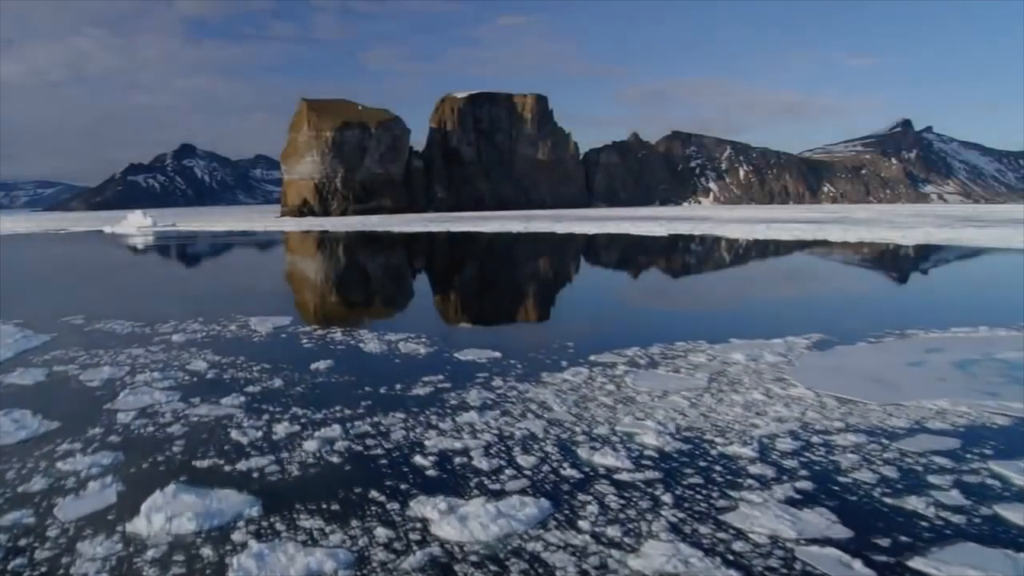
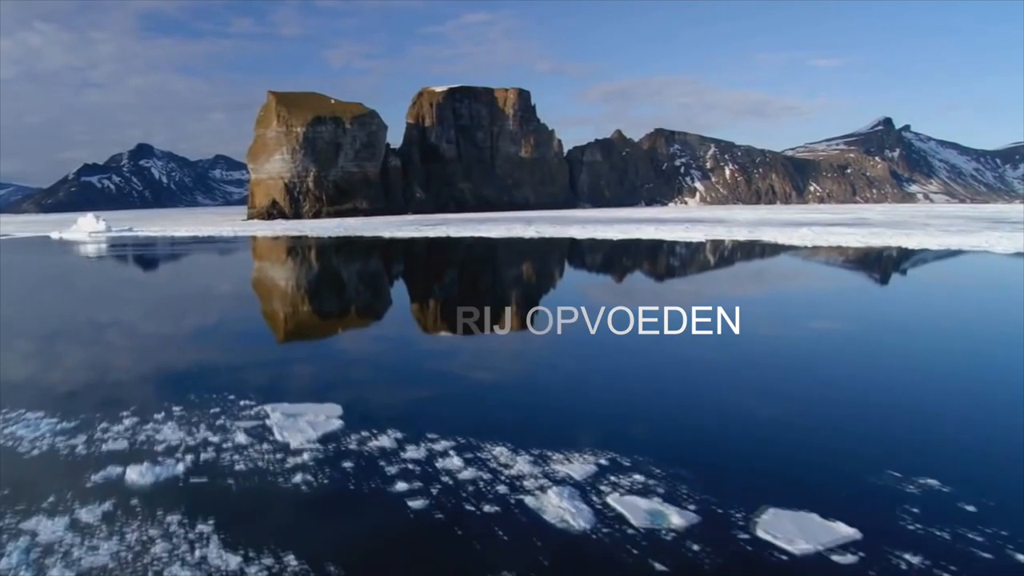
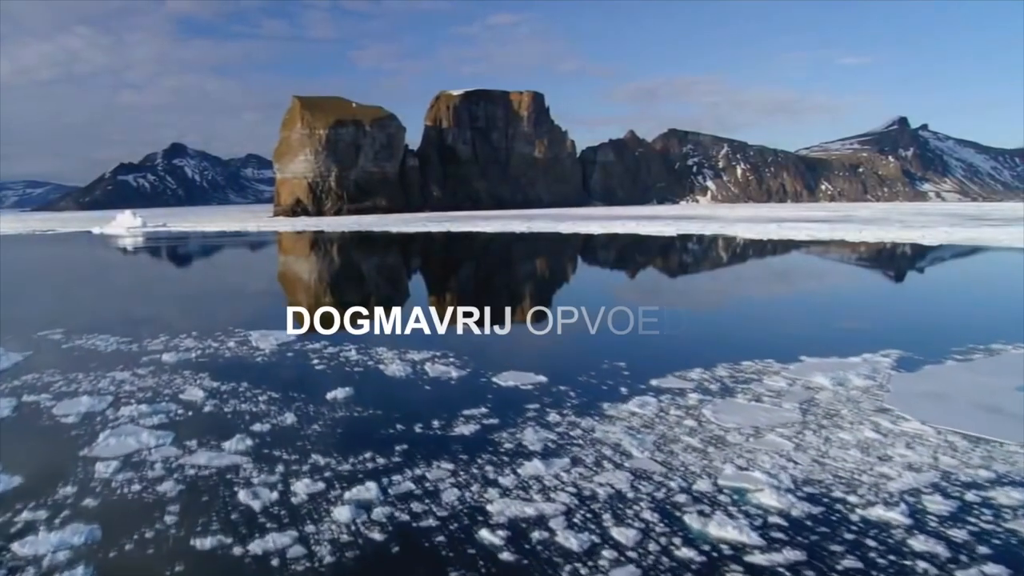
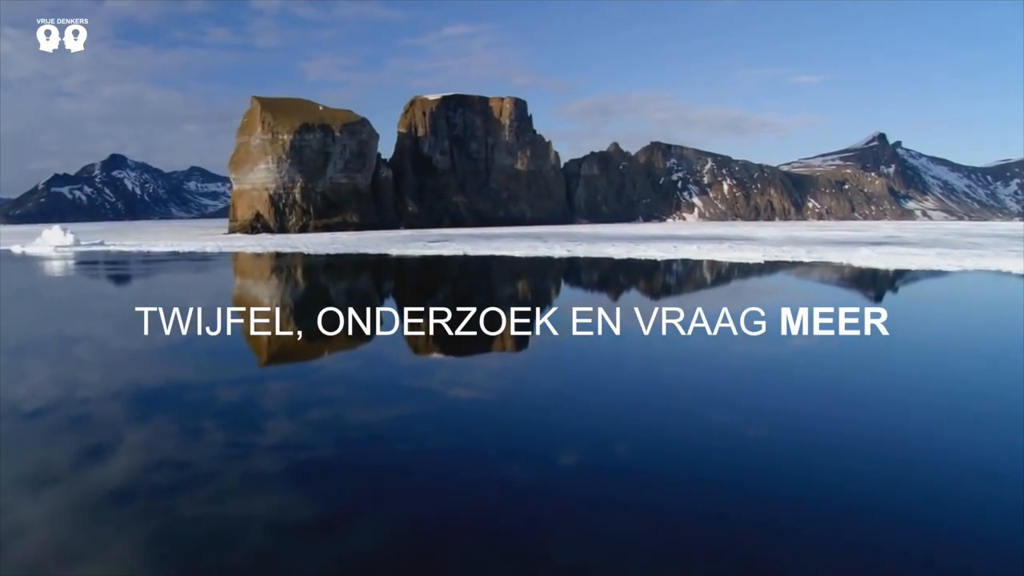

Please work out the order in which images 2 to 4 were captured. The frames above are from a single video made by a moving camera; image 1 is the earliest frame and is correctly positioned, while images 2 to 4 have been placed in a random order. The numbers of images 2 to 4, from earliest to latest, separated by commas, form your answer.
3, 2, 4
